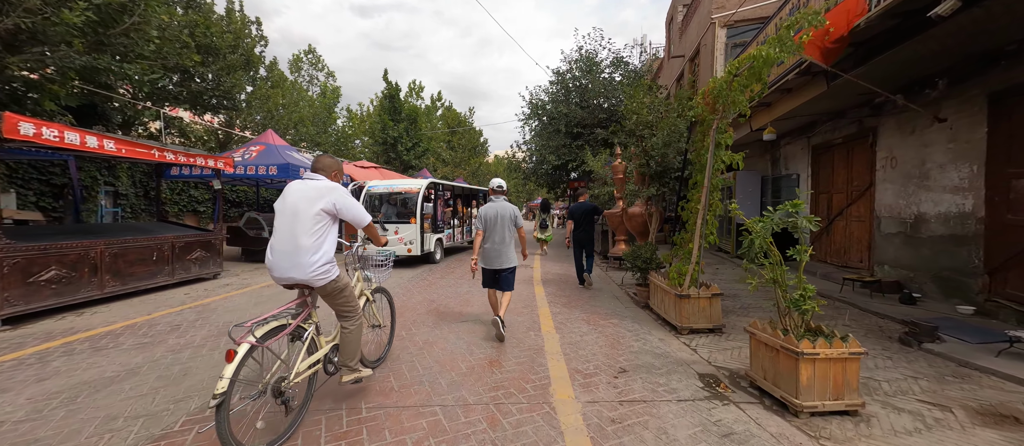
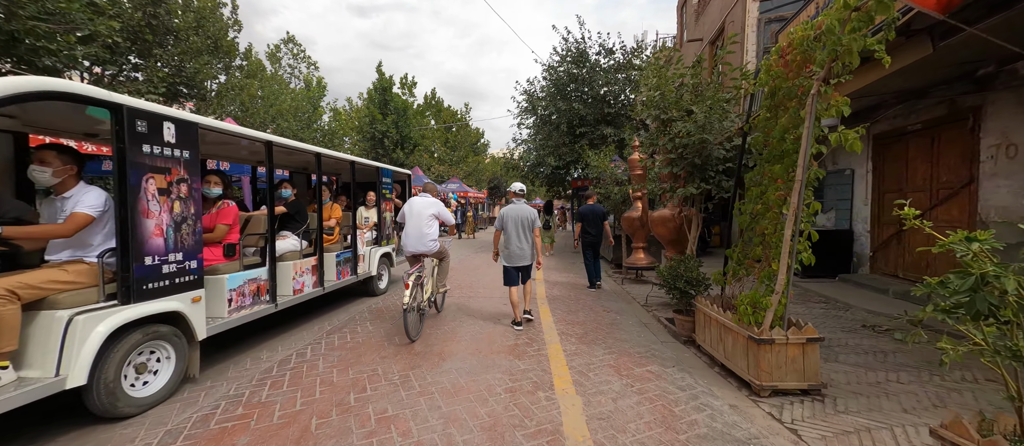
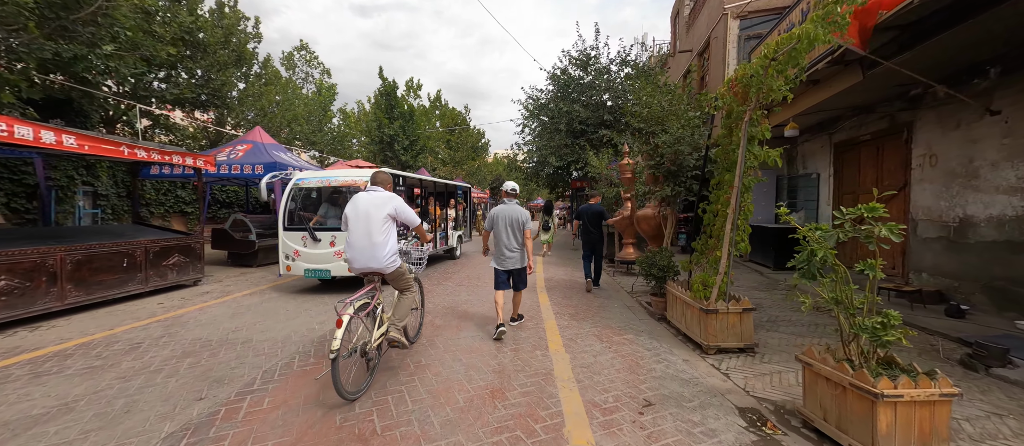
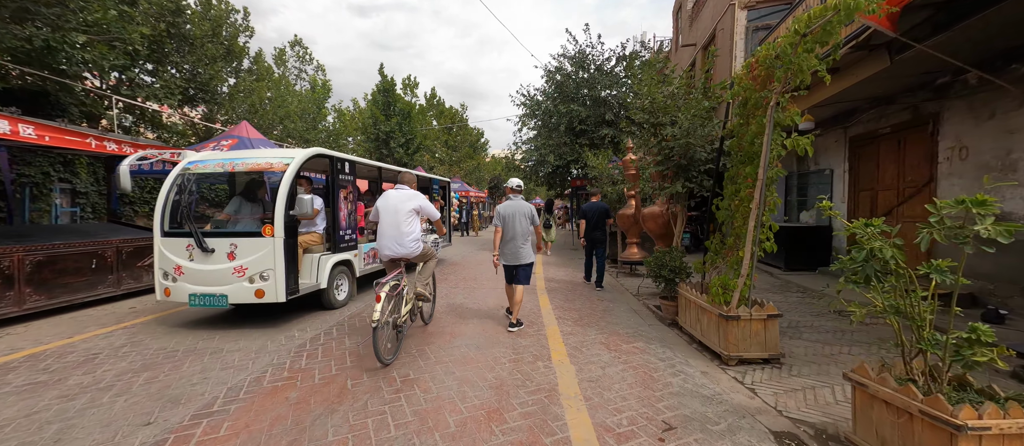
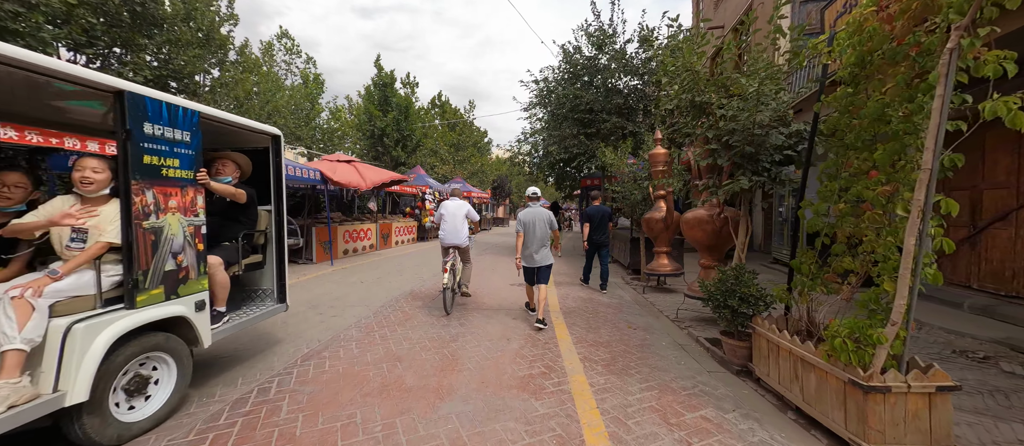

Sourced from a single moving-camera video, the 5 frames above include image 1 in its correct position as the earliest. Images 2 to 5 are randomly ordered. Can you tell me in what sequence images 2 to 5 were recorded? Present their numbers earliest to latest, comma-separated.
3, 4, 2, 5
